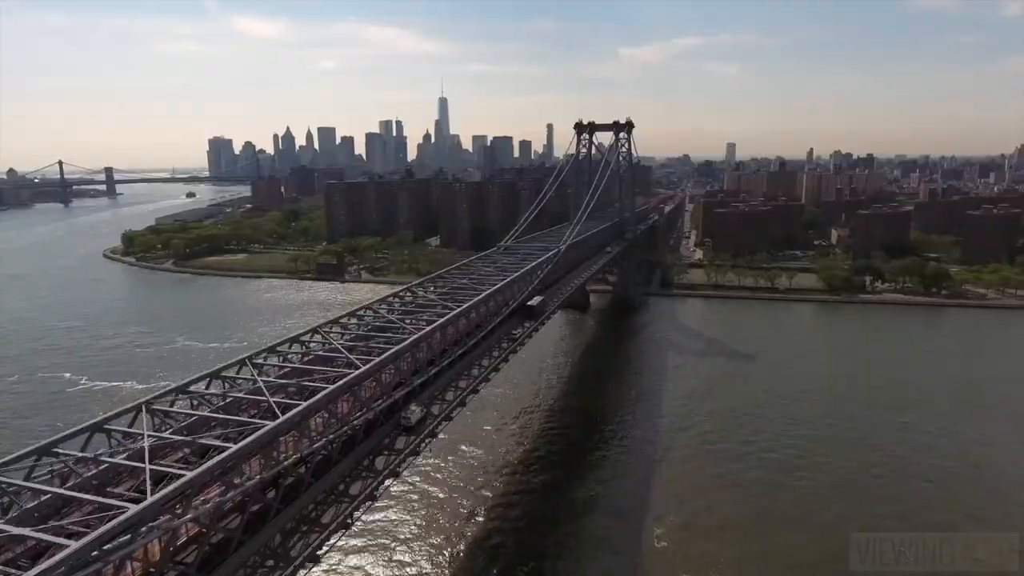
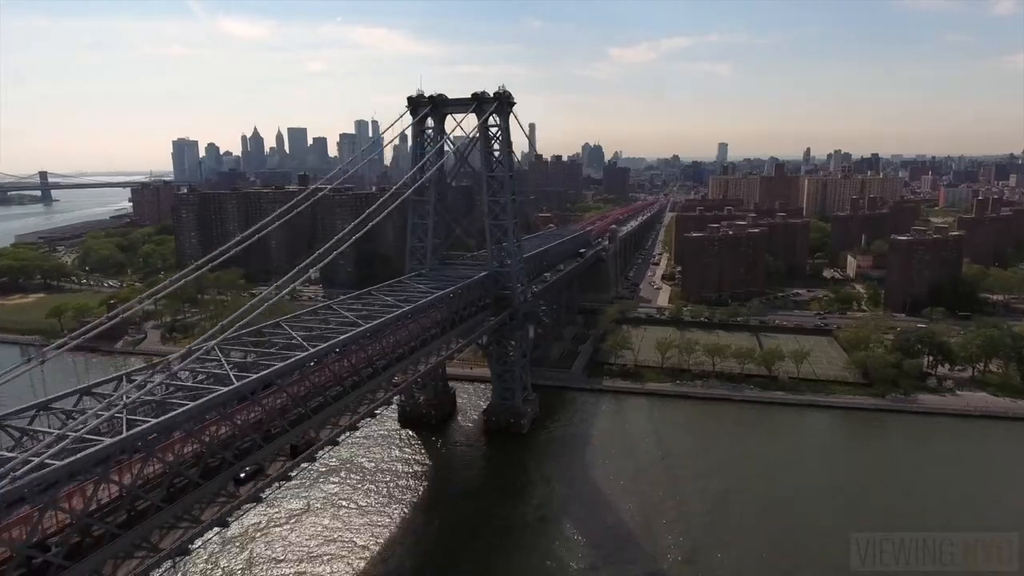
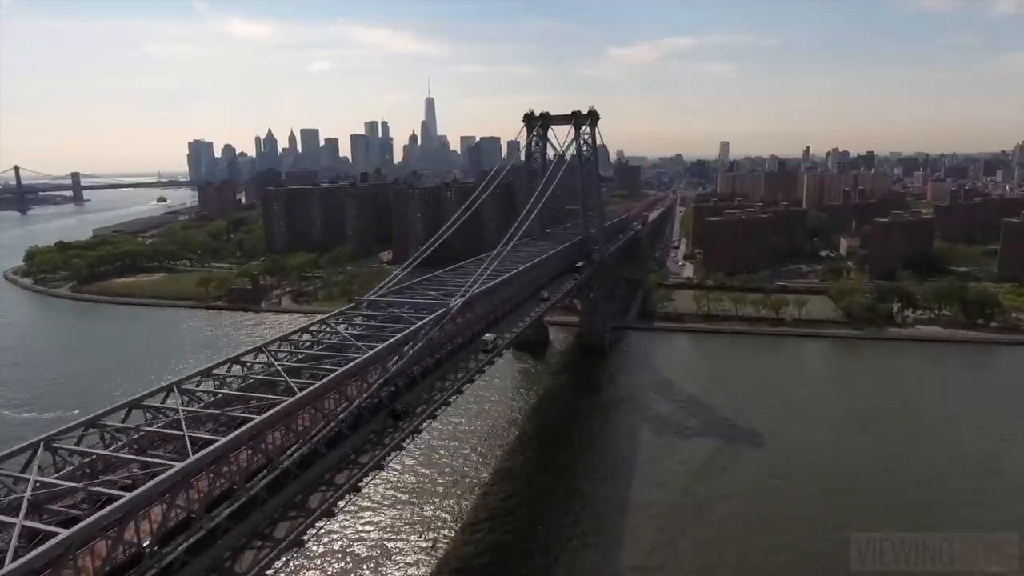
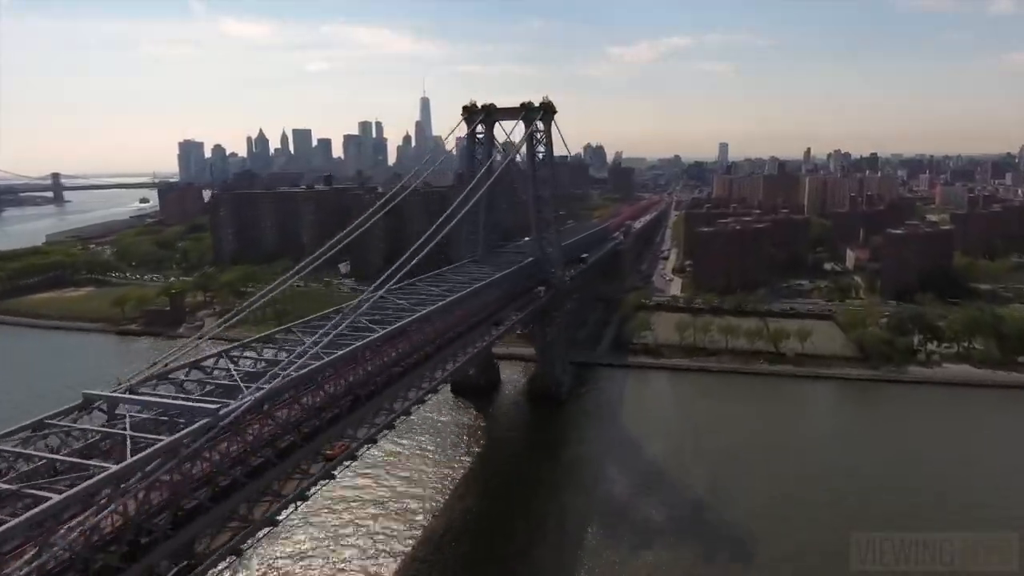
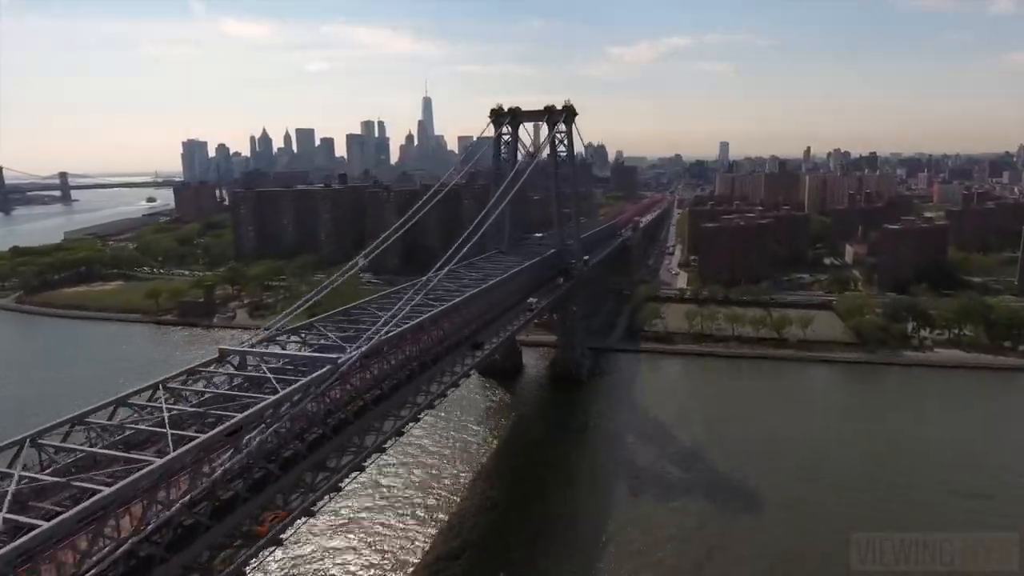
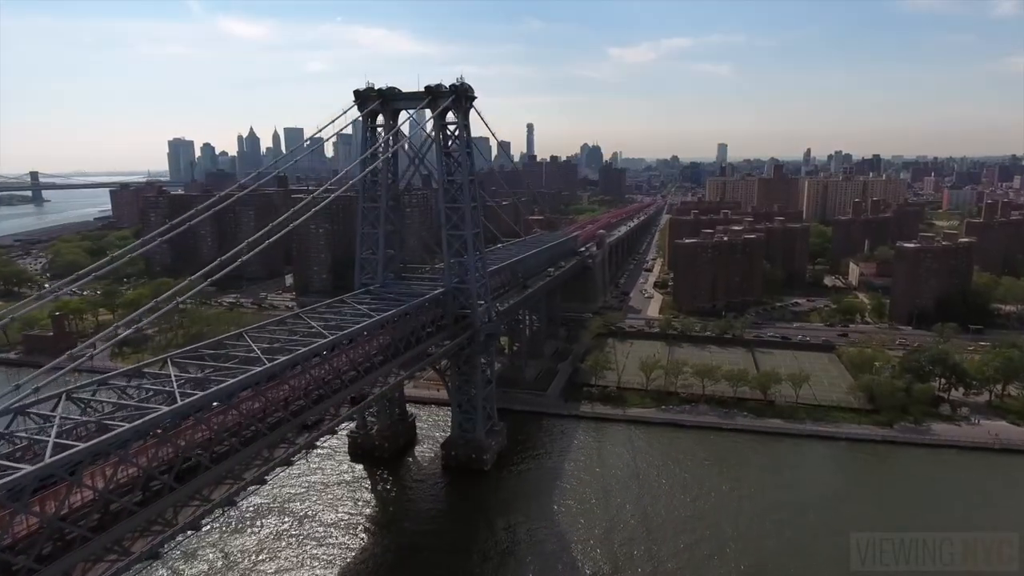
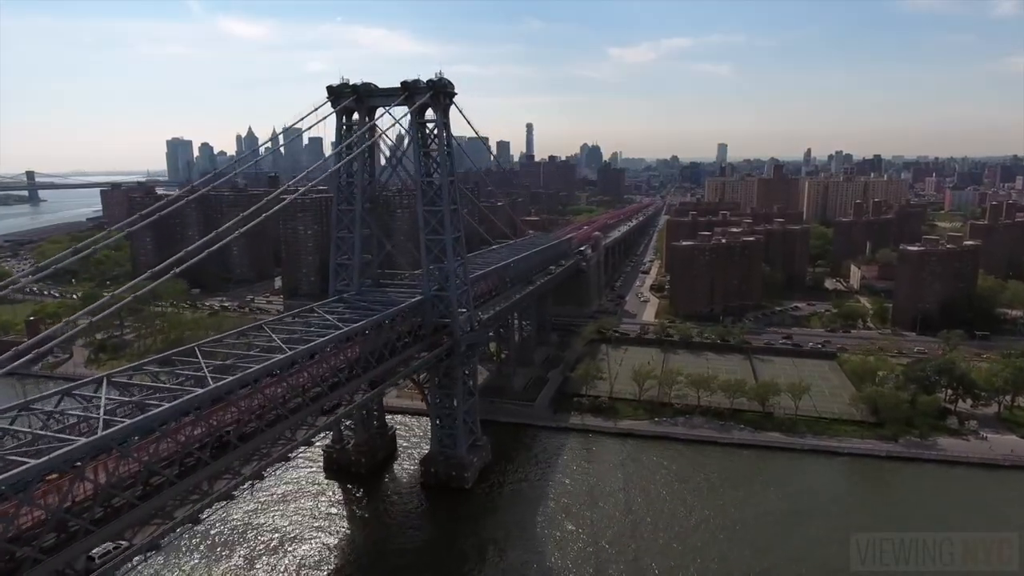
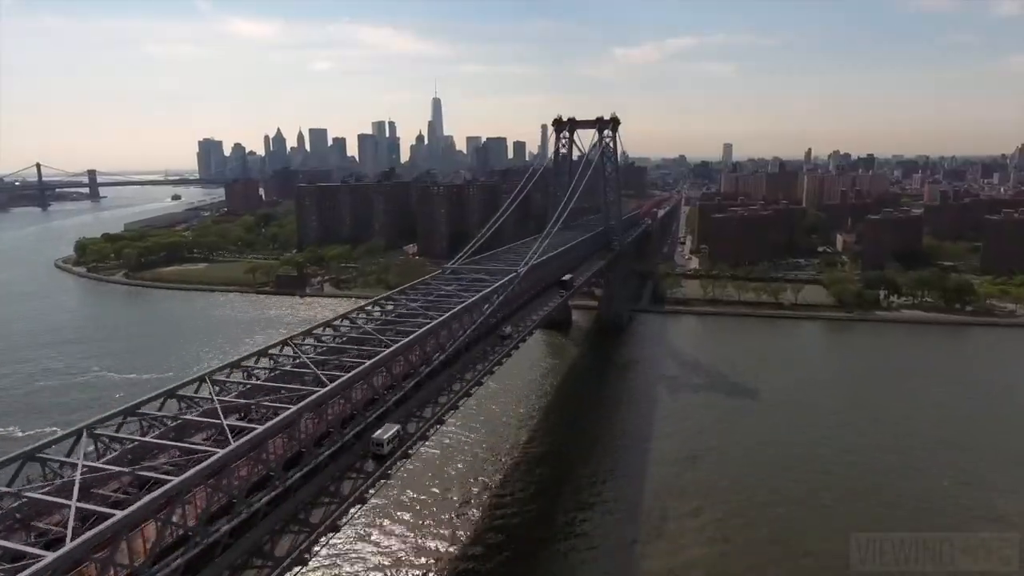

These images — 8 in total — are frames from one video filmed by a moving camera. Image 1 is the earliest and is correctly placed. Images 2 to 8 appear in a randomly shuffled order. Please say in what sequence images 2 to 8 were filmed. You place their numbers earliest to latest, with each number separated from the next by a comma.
8, 3, 5, 4, 2, 6, 7
